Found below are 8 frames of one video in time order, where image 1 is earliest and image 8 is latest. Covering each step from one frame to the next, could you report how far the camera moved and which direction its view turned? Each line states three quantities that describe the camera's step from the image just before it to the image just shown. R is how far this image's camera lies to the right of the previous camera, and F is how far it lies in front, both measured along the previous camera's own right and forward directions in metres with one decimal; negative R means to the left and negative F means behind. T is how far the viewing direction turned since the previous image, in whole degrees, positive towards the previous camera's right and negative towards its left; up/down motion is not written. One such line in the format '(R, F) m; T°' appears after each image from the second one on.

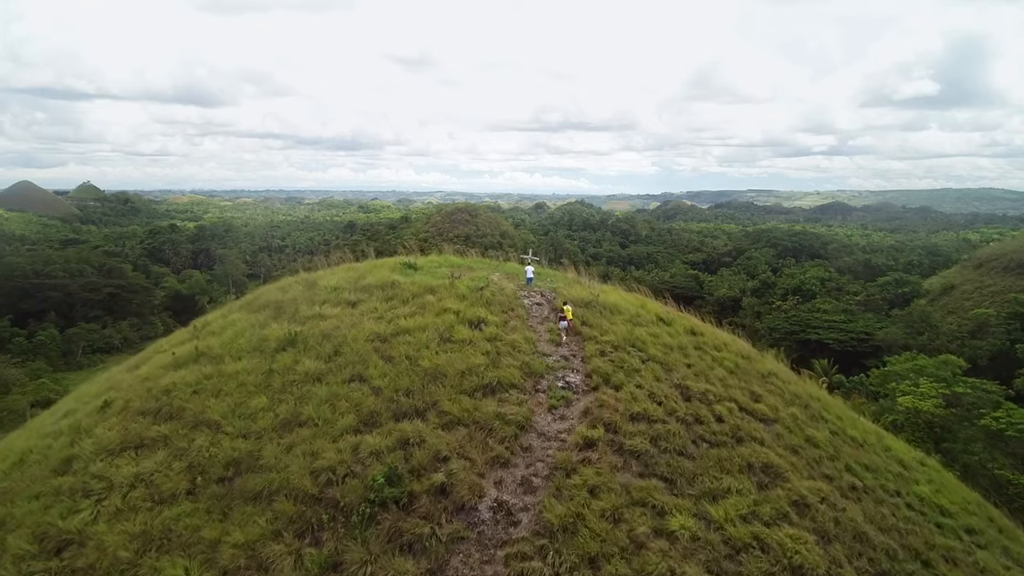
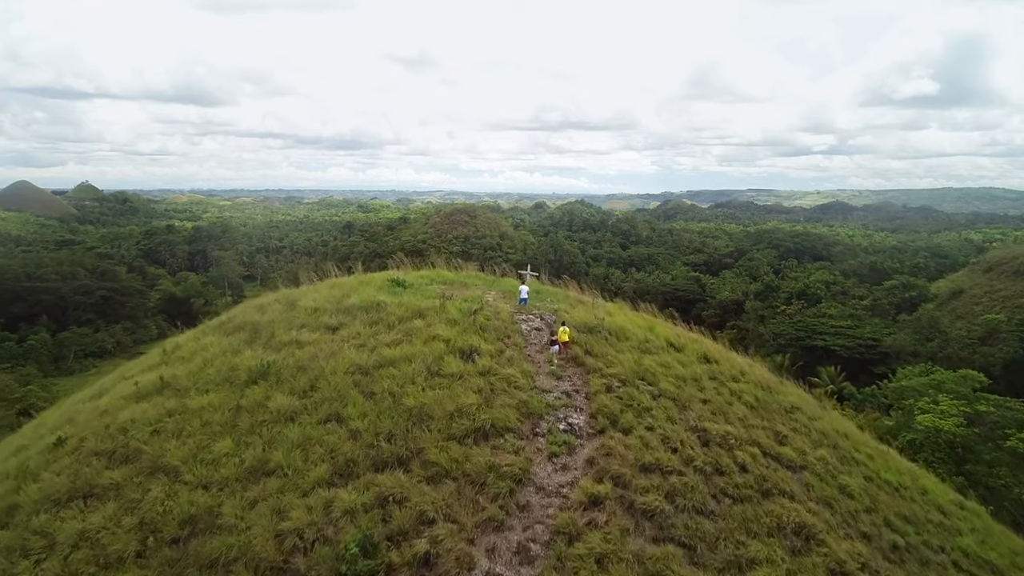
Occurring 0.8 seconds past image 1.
(0.0, +0.5) m; 0°
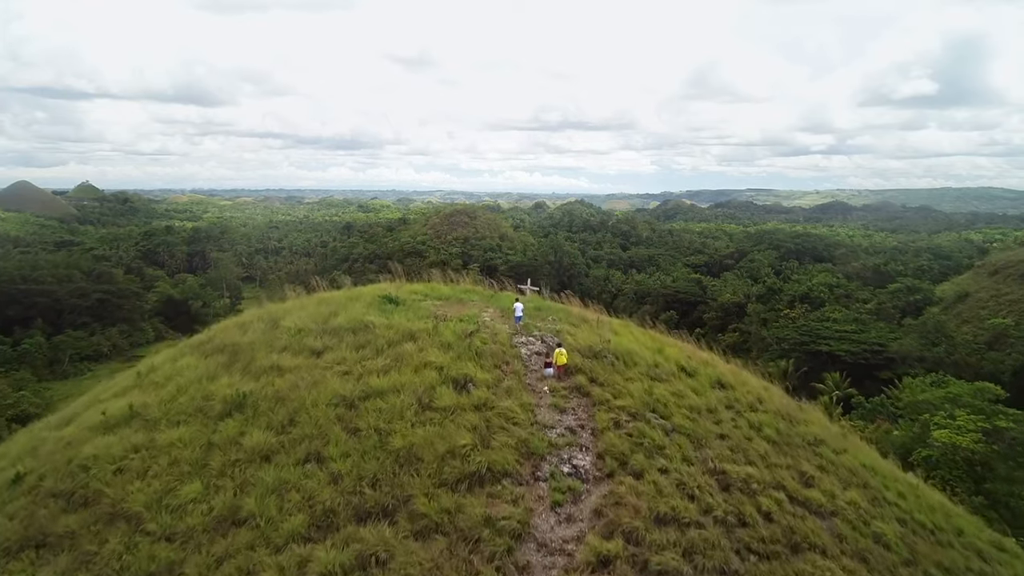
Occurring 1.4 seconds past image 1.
(0.0, +0.4) m; 0°
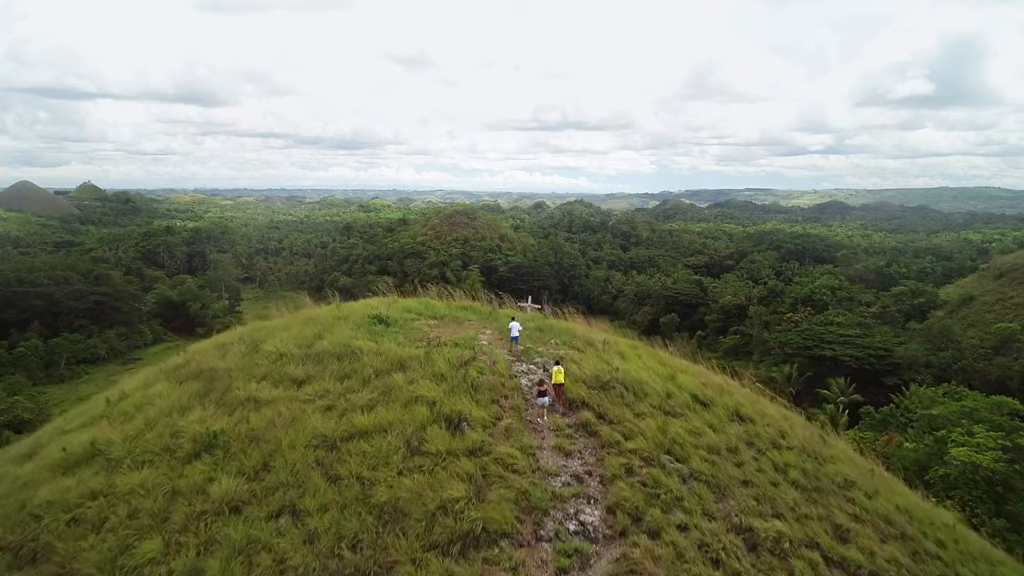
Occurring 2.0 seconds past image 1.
(0.0, +0.4) m; 0°
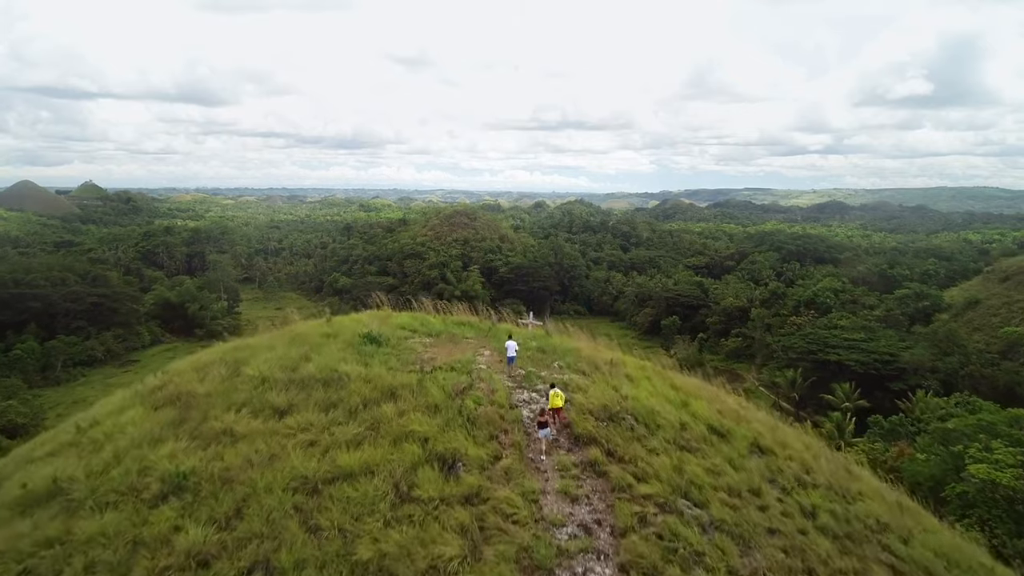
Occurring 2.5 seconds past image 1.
(0.0, +0.4) m; 0°
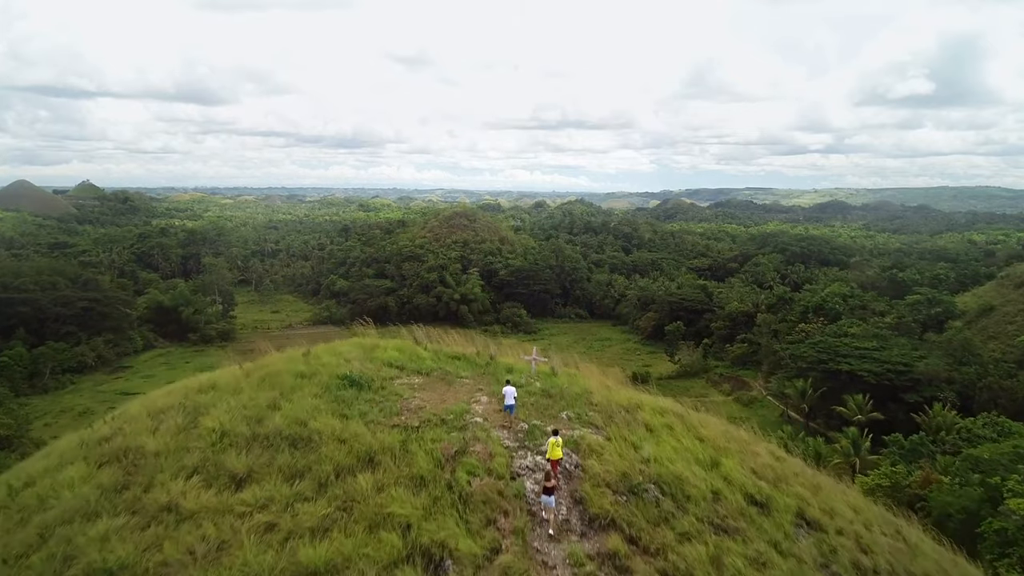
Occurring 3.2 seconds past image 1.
(0.0, +0.7) m; 0°
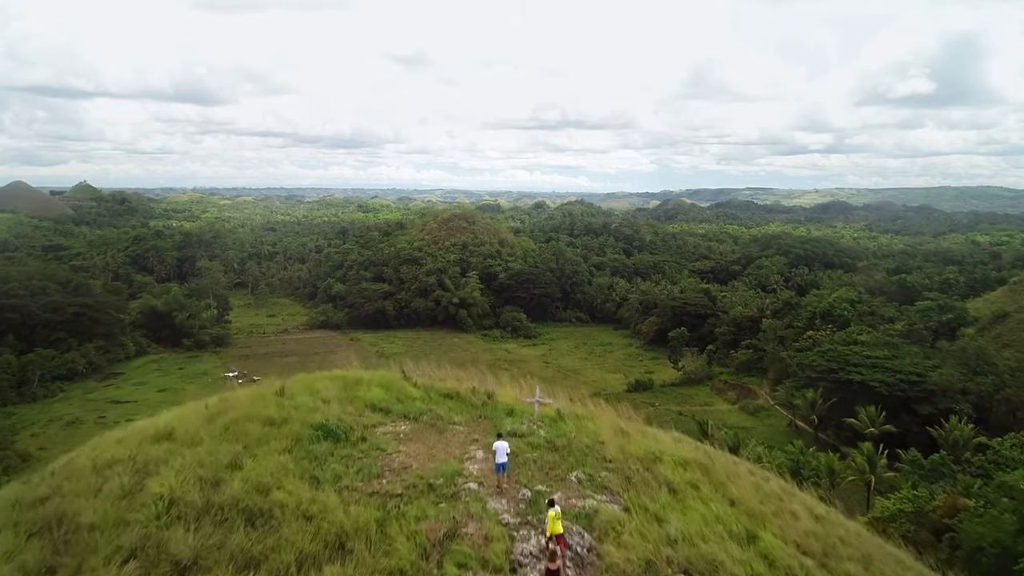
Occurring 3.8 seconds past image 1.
(0.0, +0.8) m; 0°
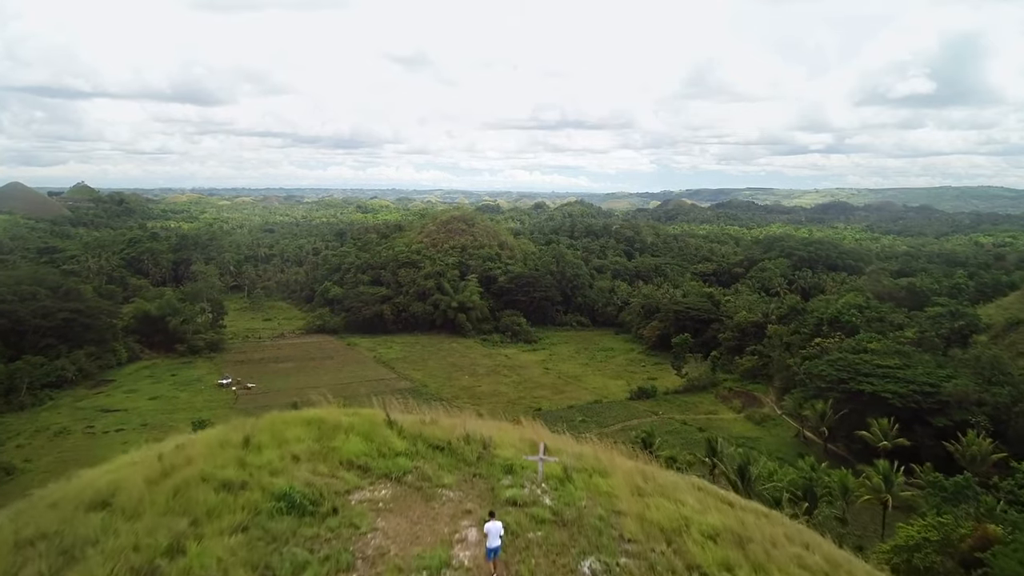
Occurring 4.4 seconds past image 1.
(0.0, +0.8) m; 0°
